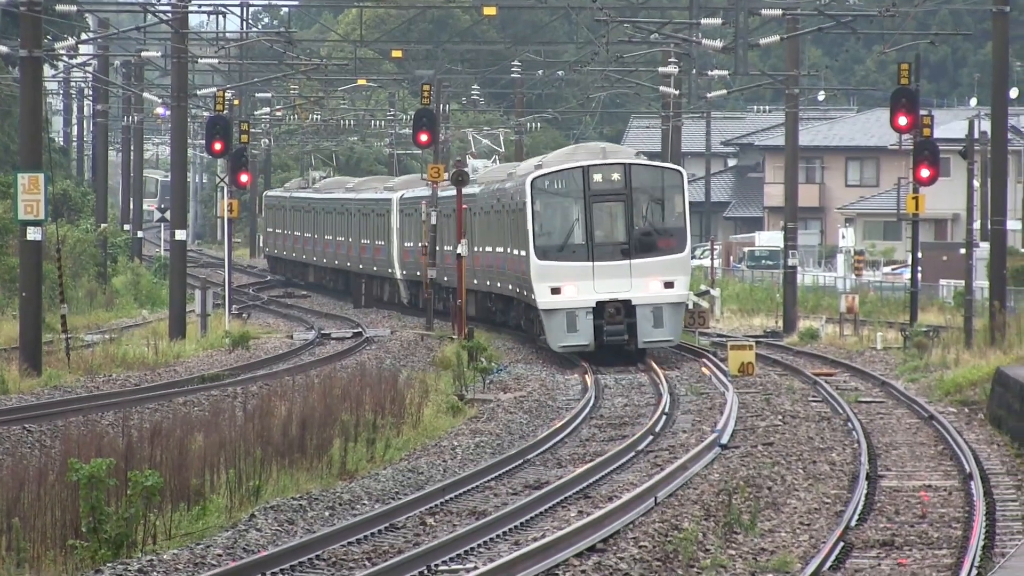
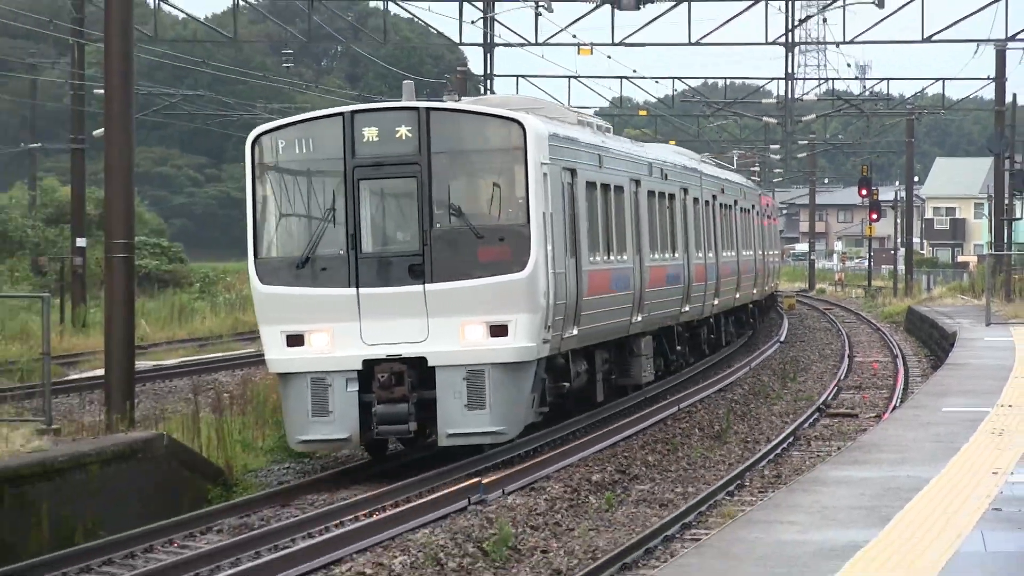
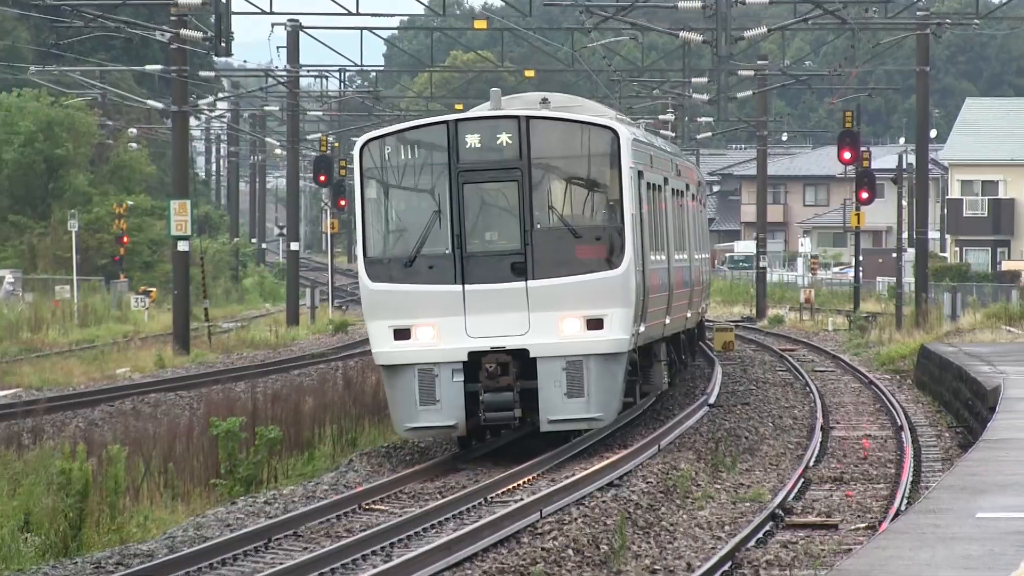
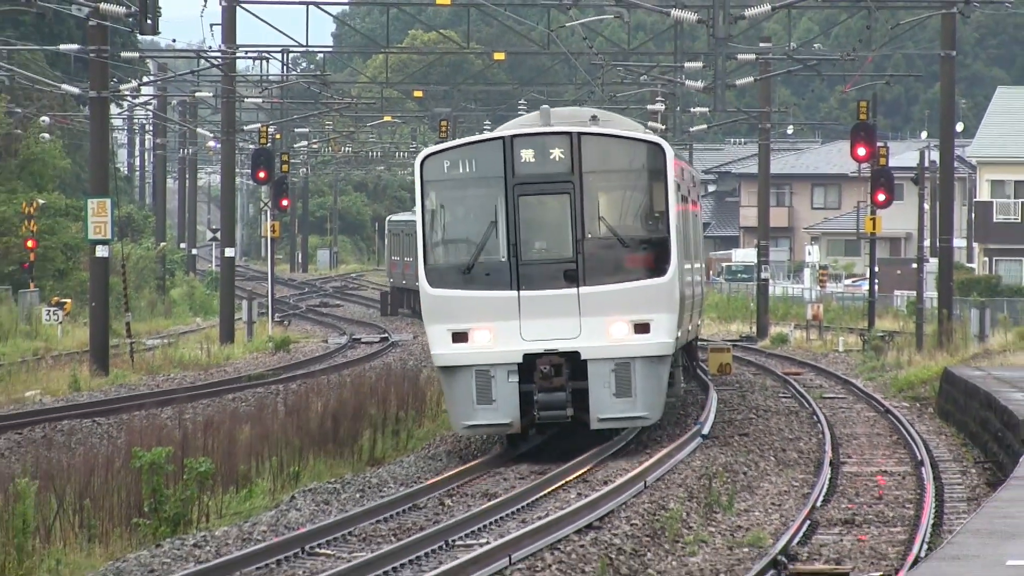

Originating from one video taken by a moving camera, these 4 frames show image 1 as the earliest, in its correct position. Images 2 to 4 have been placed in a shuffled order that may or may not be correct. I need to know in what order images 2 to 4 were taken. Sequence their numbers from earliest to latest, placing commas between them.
4, 3, 2
